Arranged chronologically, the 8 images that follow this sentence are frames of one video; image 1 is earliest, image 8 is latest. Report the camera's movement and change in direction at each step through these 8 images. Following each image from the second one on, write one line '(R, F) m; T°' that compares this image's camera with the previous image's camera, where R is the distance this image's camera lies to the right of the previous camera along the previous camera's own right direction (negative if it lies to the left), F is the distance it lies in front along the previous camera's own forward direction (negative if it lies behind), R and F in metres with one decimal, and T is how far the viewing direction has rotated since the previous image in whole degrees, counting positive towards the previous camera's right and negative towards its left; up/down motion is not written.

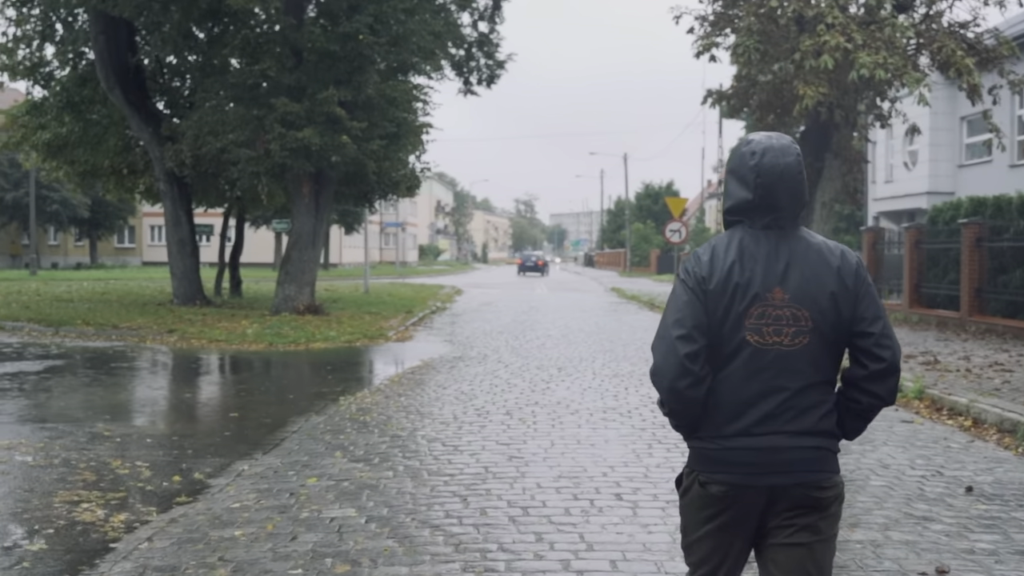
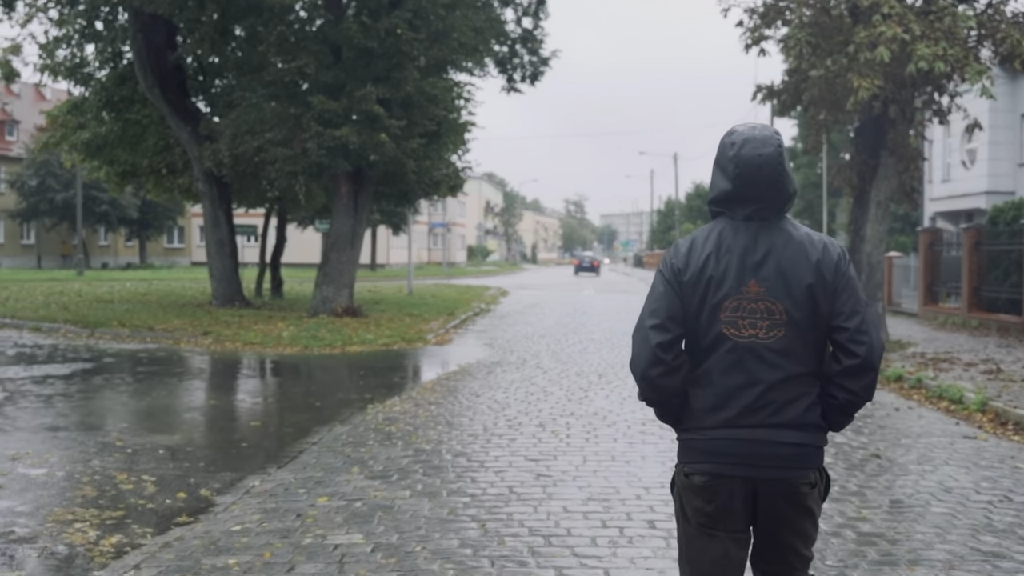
(+0.1, +0.5) m; -3°
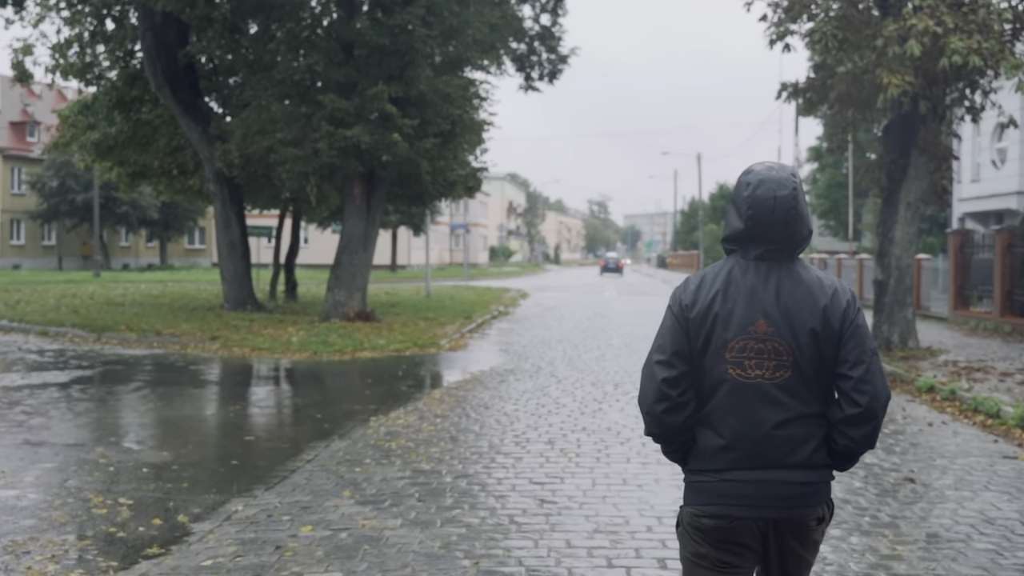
(+0.1, +0.5) m; -1°
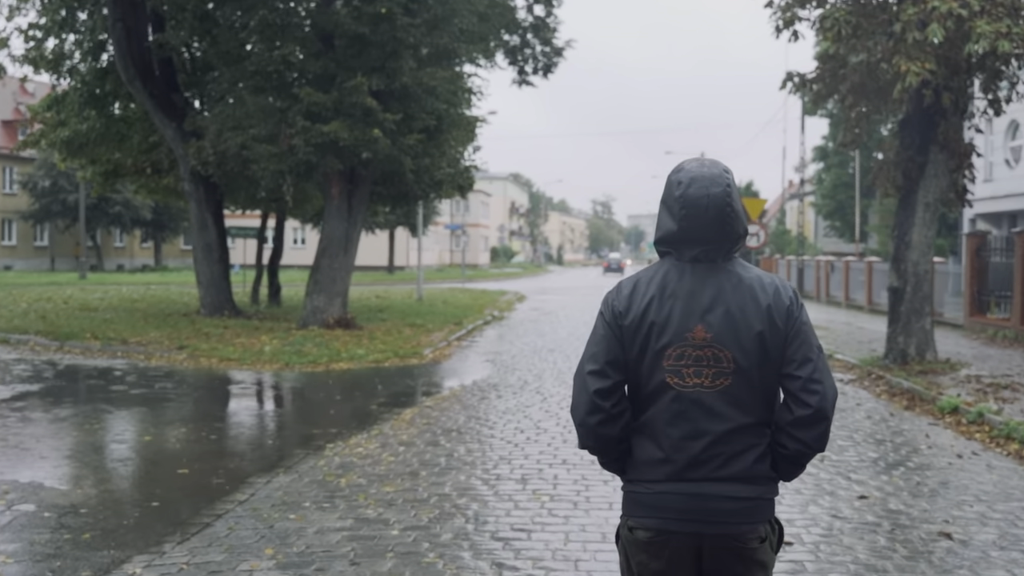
(+0.3, +1.2) m; 0°
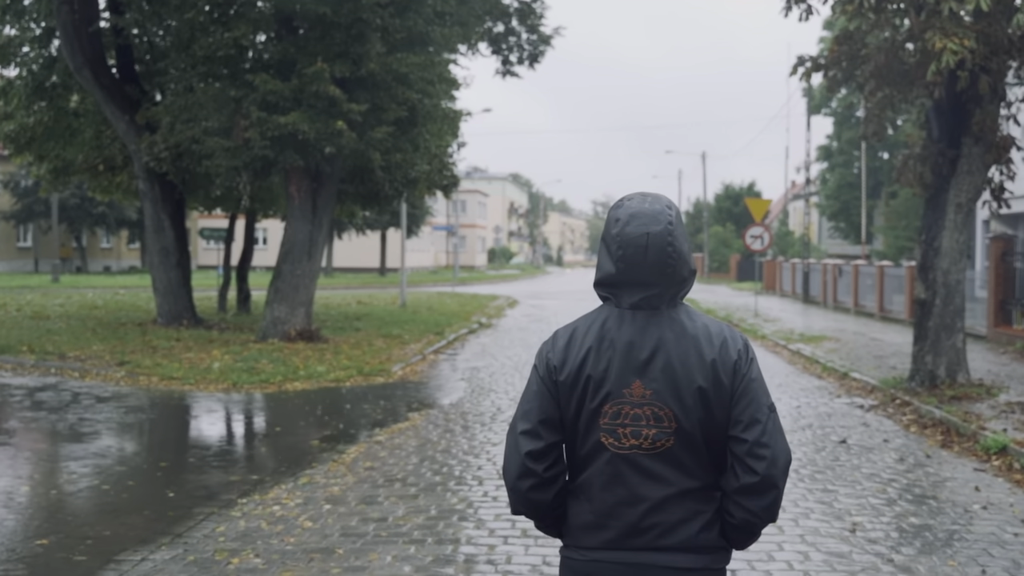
(+0.3, +1.7) m; 0°
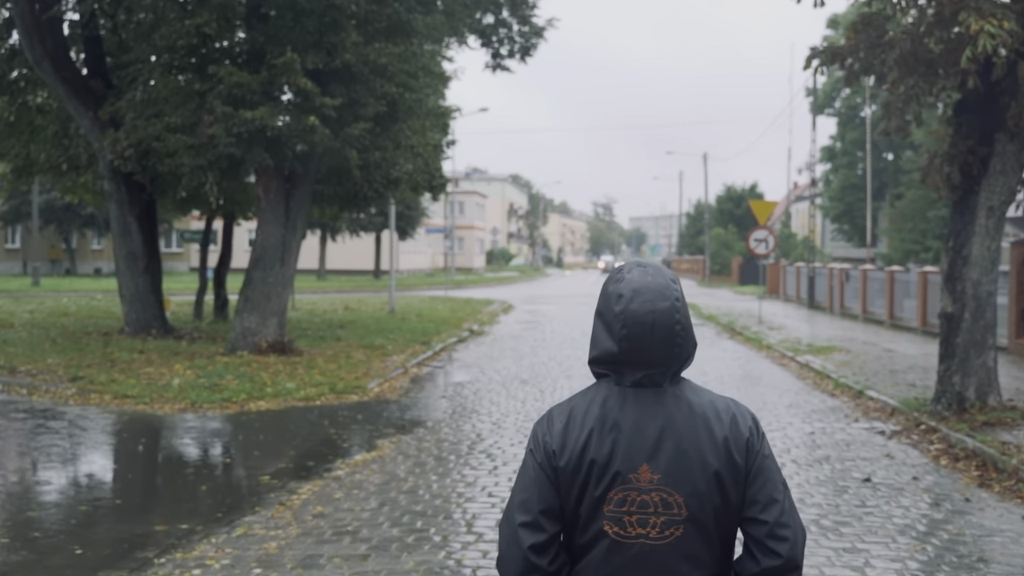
(+0.2, +1.2) m; 0°
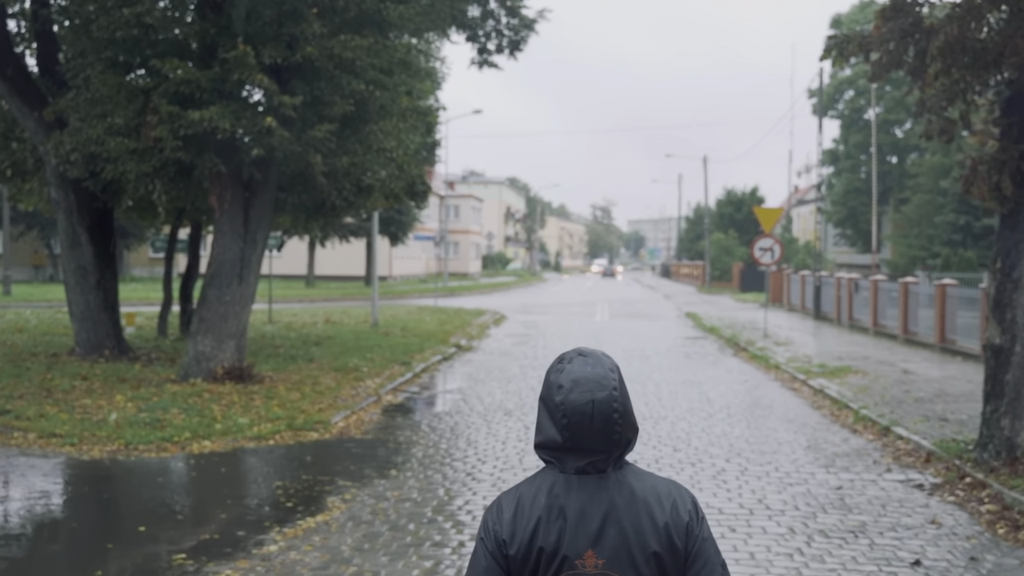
(+0.2, +1.6) m; 0°
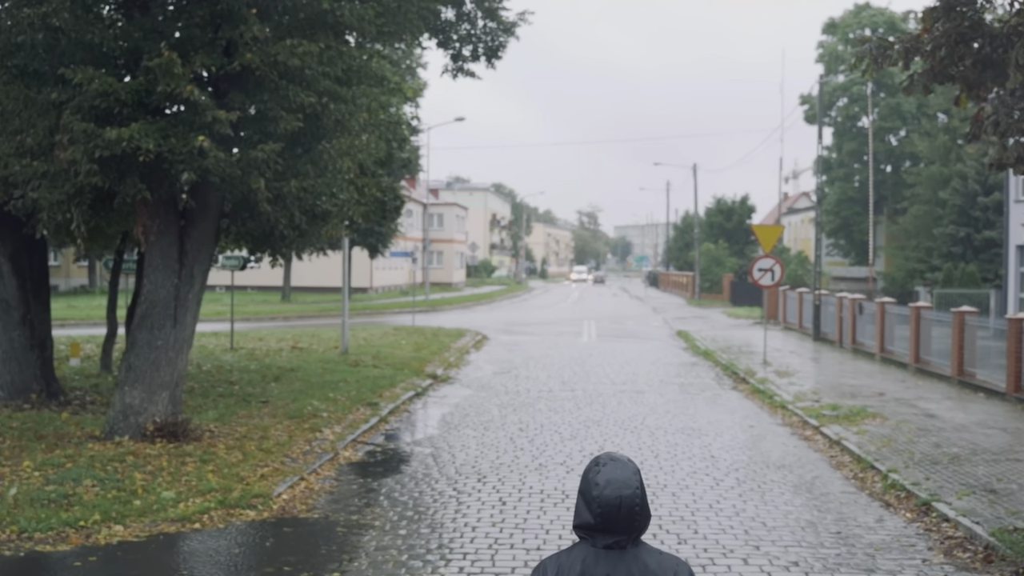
(+0.1, +1.8) m; +1°
